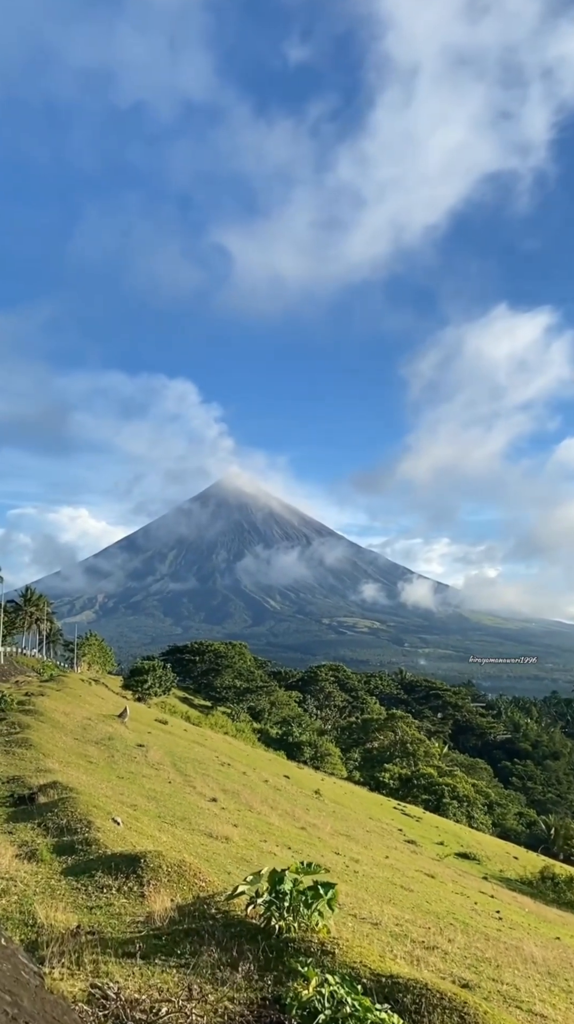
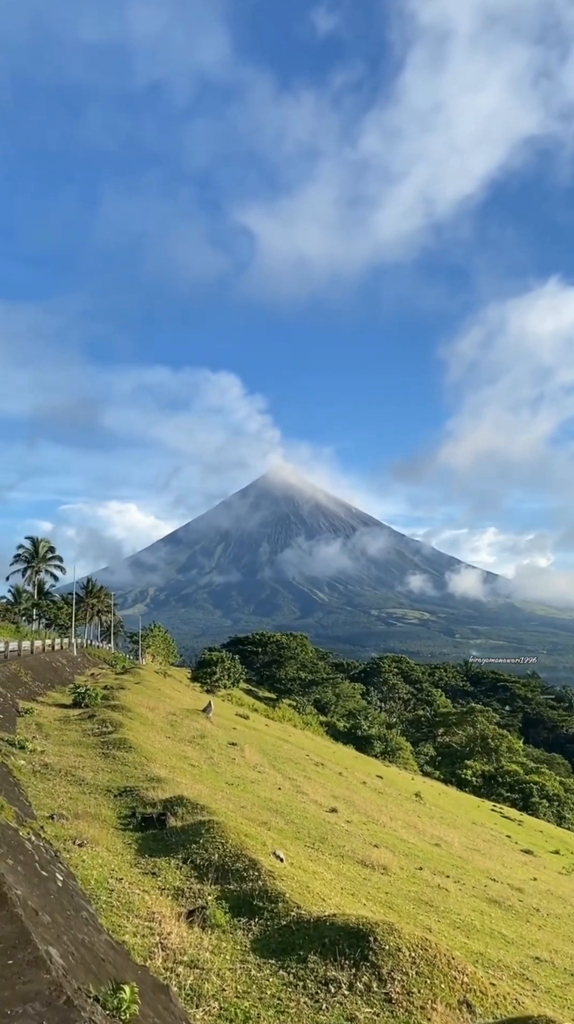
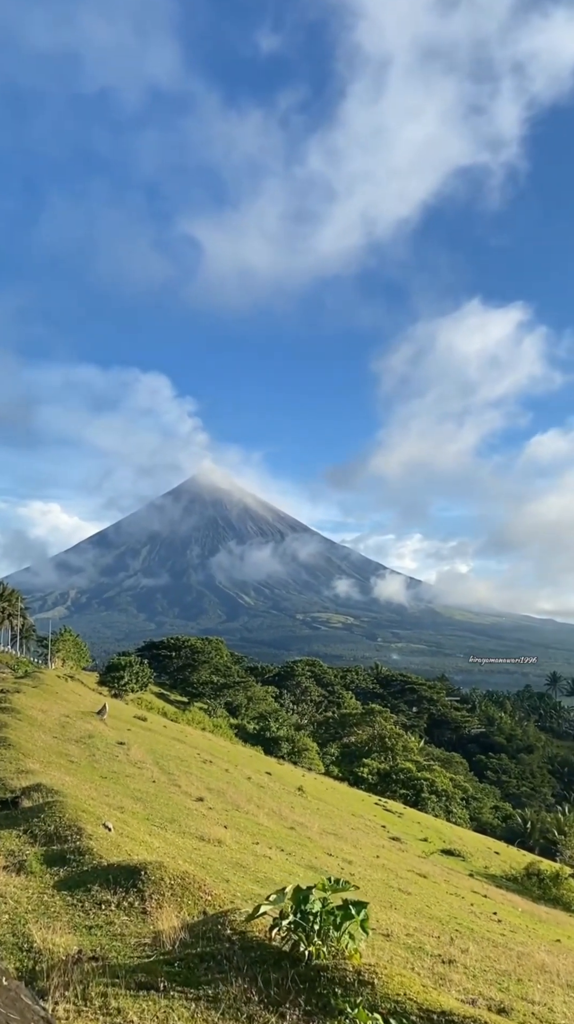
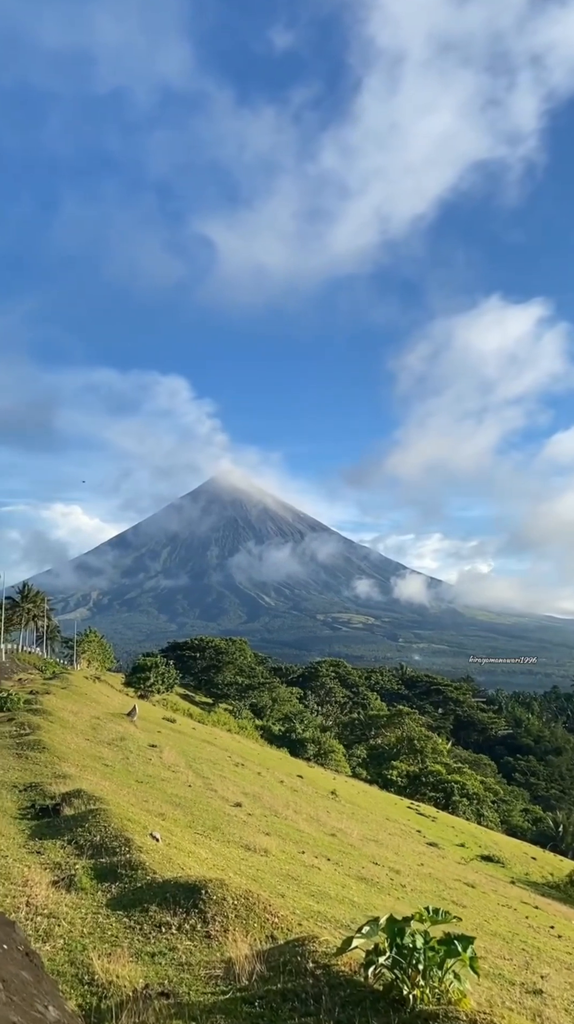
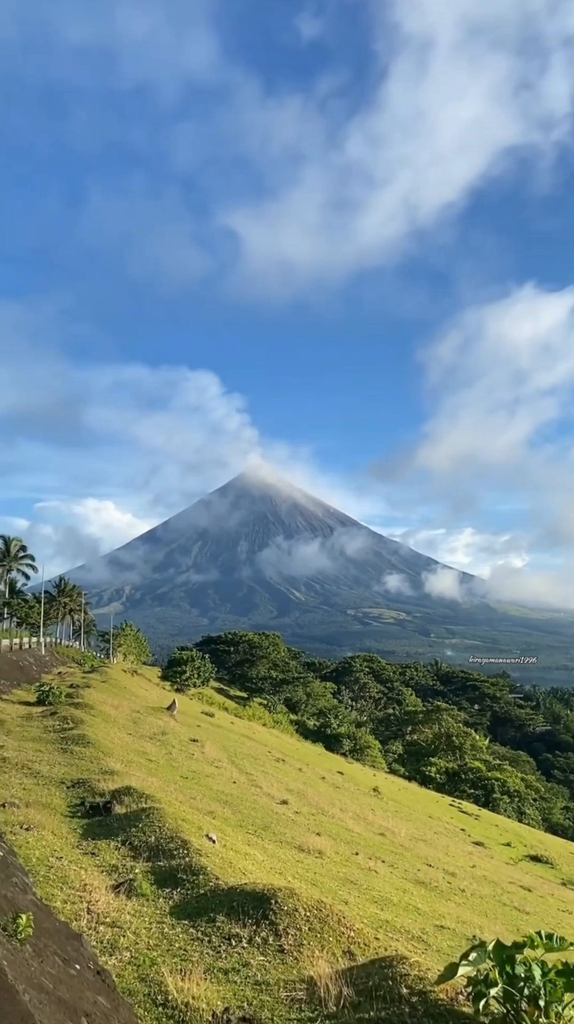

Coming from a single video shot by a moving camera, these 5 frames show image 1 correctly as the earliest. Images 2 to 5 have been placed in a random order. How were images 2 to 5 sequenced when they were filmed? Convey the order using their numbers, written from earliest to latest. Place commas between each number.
3, 4, 5, 2
